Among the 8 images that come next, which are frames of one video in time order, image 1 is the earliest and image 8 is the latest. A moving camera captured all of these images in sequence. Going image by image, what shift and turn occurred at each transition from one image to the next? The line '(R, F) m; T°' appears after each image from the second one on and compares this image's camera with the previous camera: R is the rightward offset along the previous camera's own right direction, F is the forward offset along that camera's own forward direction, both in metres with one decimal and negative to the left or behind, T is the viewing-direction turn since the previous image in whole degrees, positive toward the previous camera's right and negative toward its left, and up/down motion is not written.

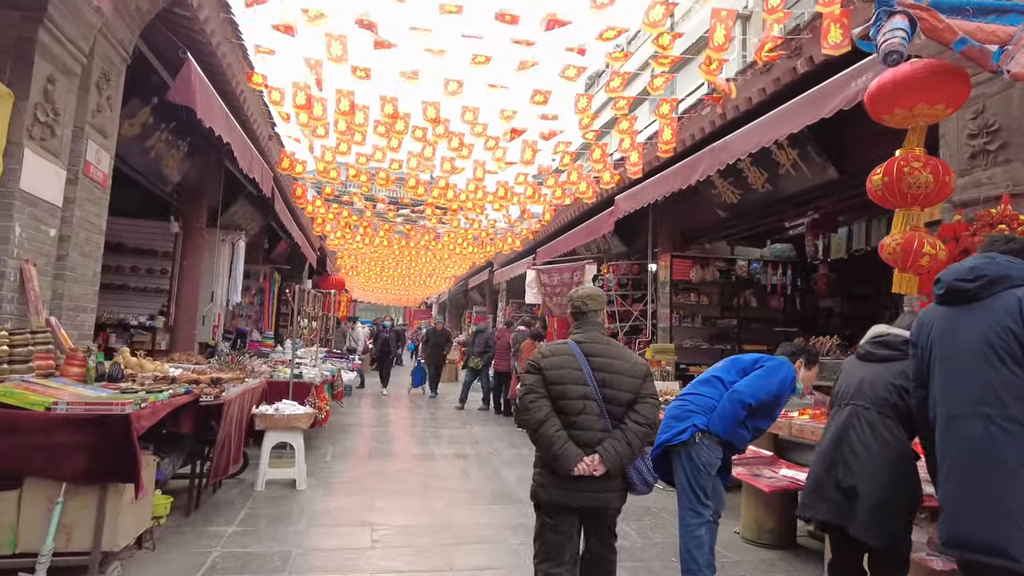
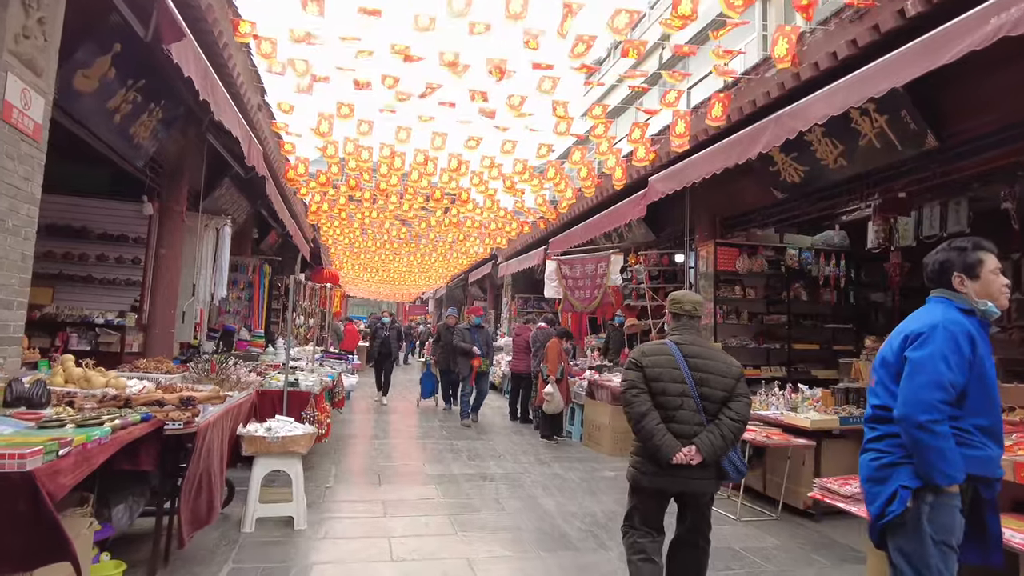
(-0.4, +1.0) m; +1°
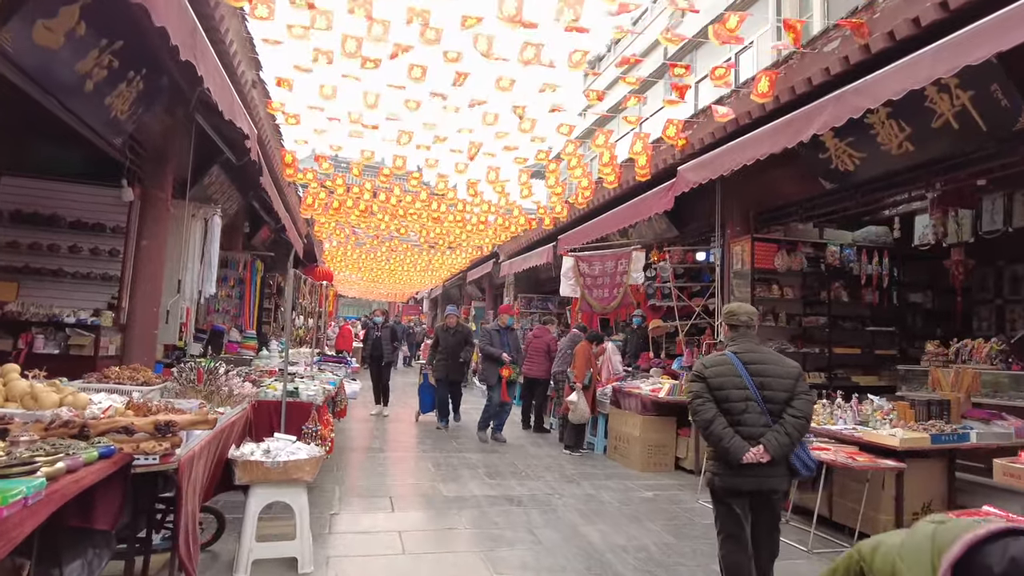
(-0.3, +0.6) m; +1°
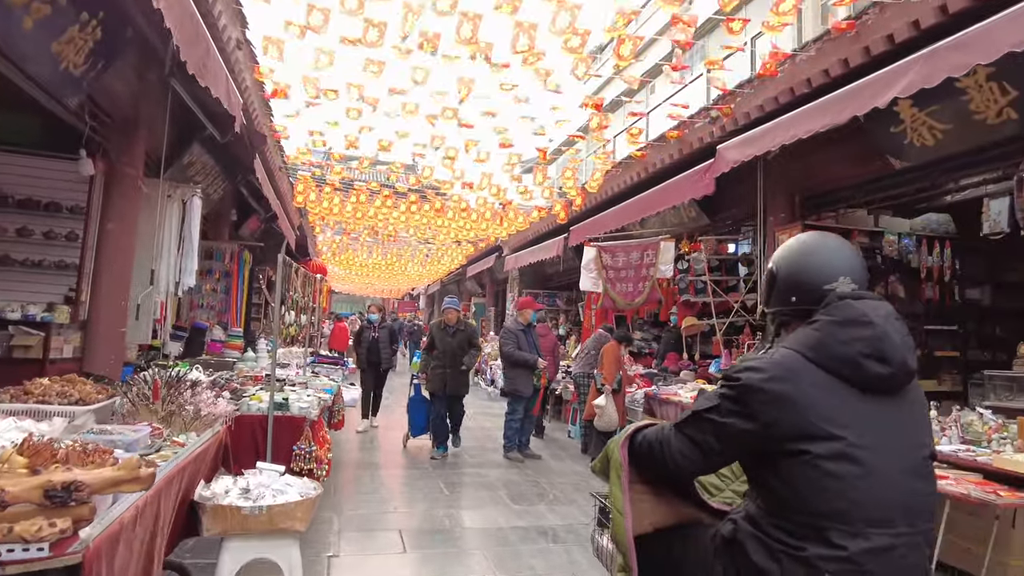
(-0.3, +0.8) m; +1°
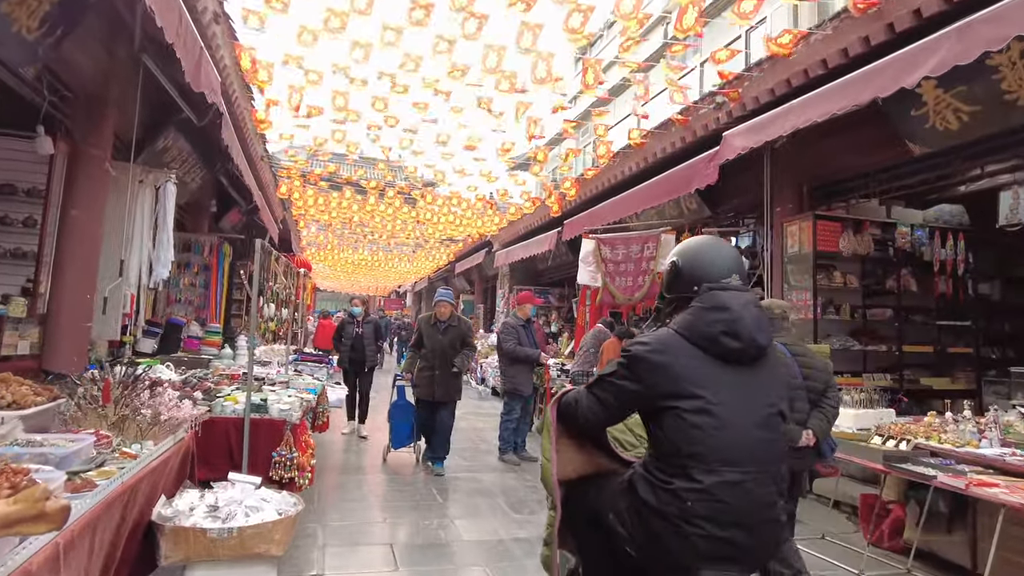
(-0.1, +0.3) m; +1°
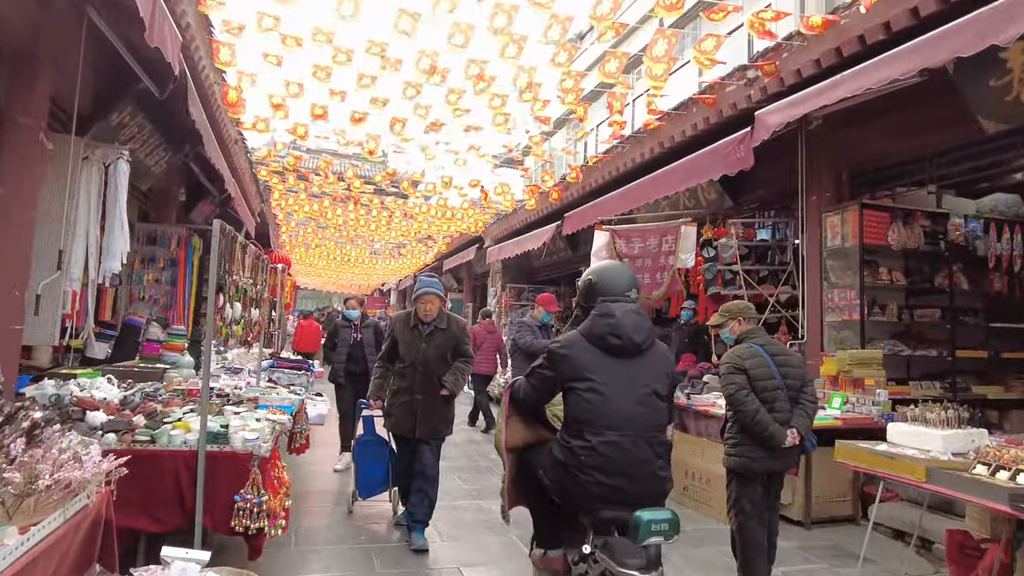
(-0.2, +0.7) m; +2°
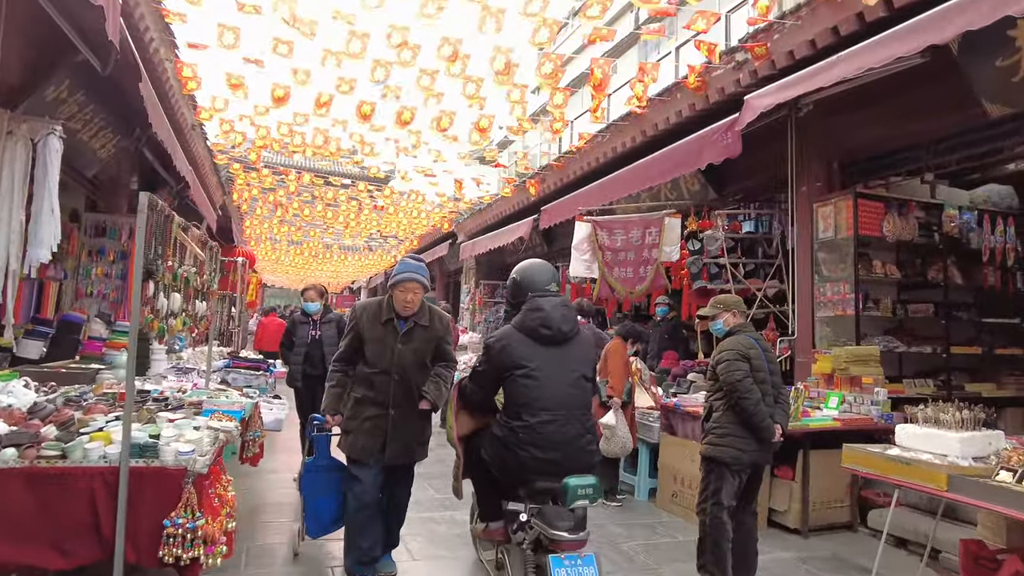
(0.0, +0.4) m; +2°
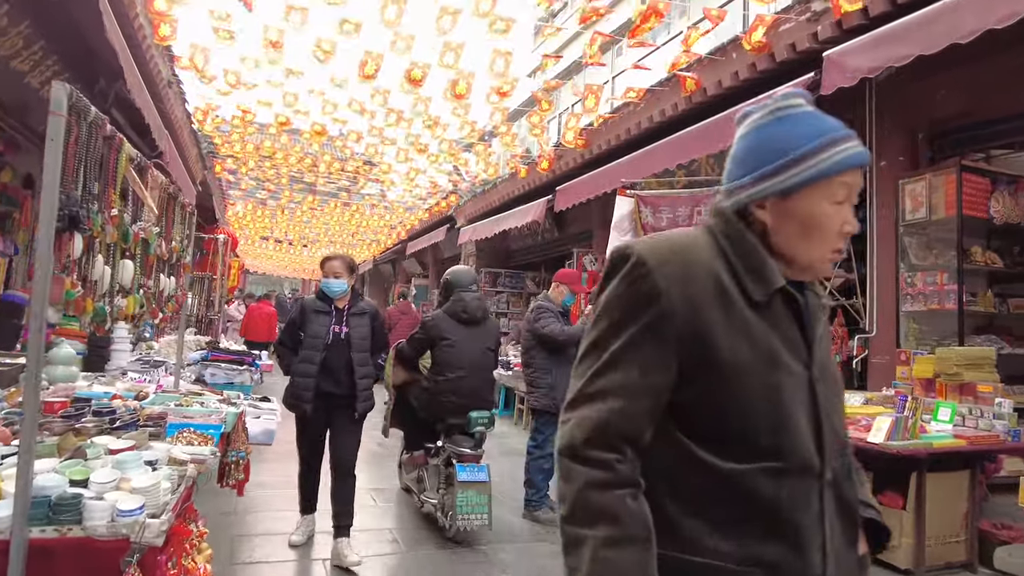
(-0.4, +0.8) m; +2°
